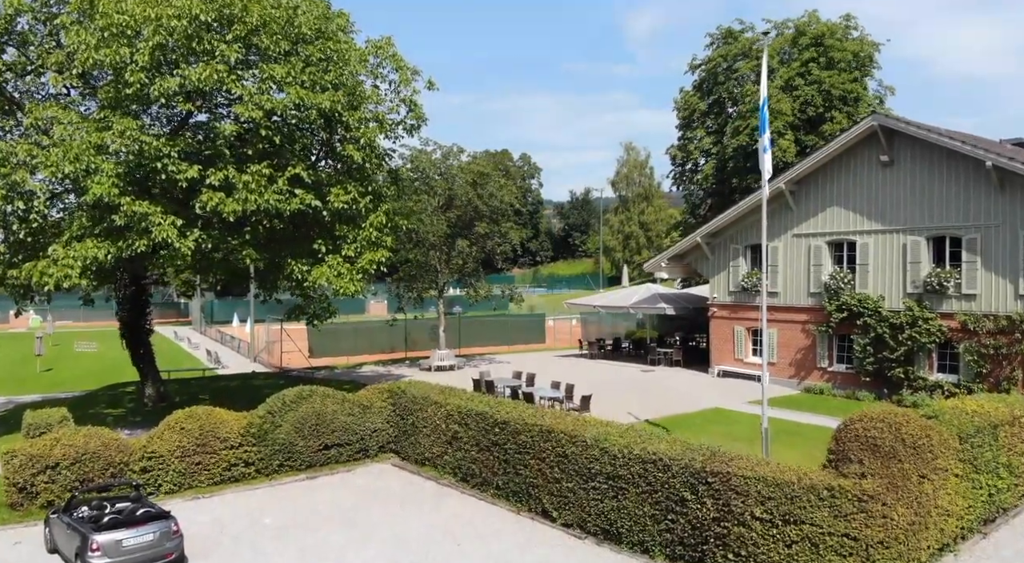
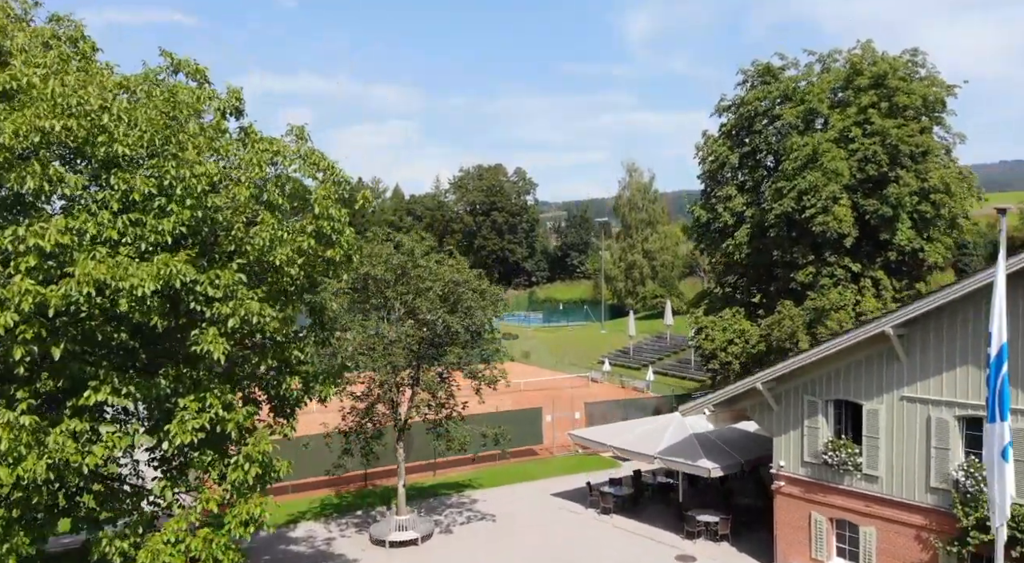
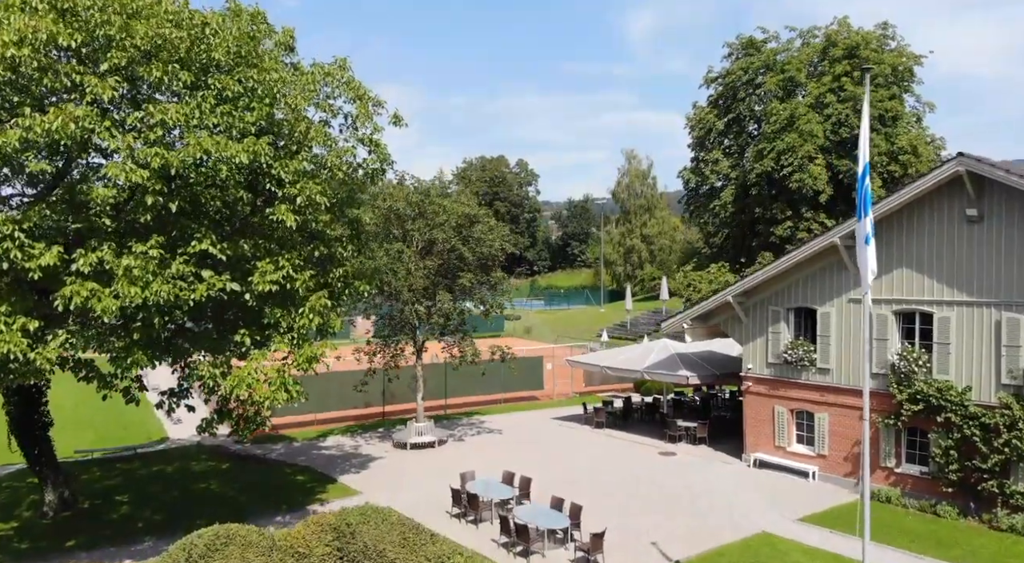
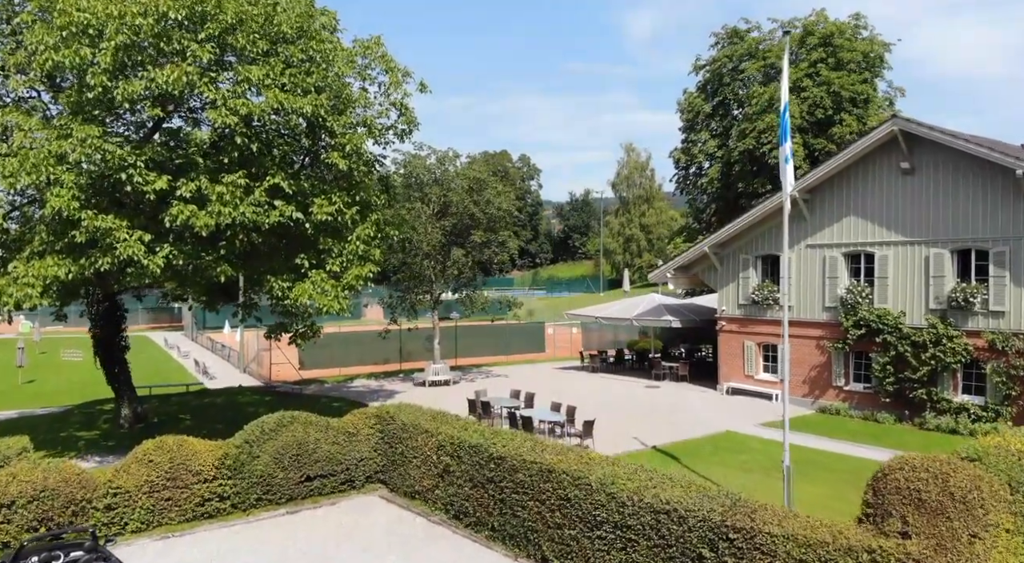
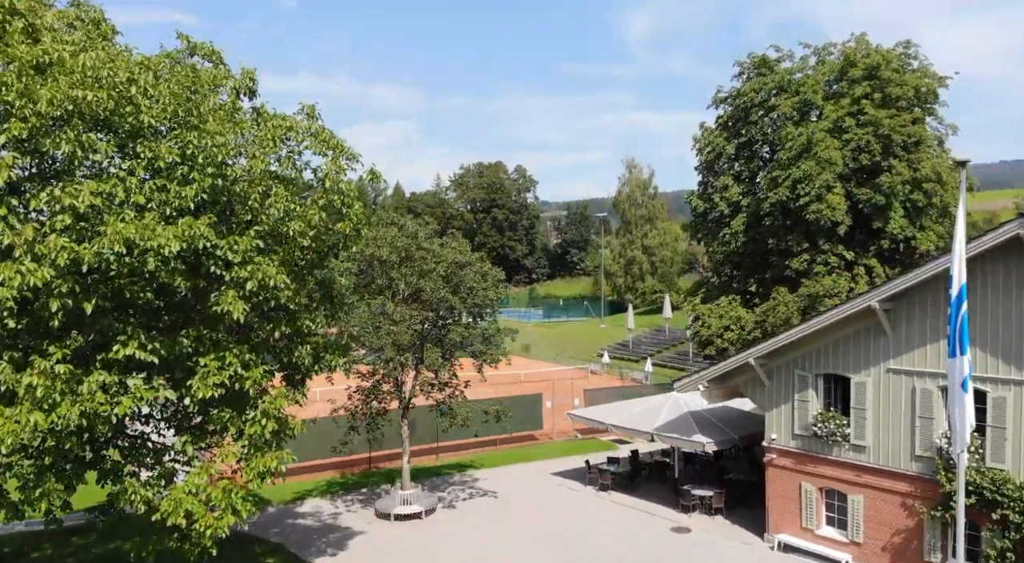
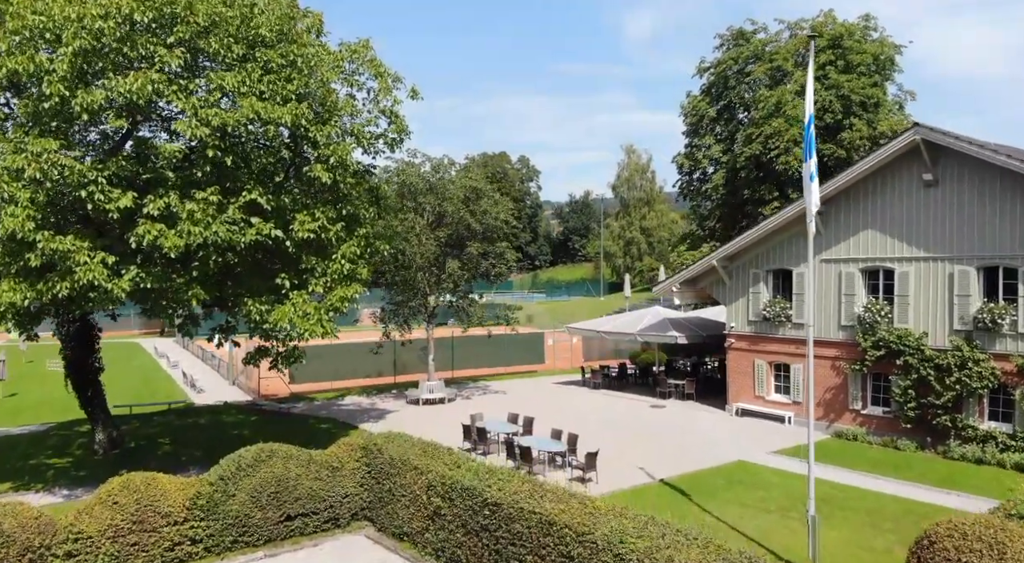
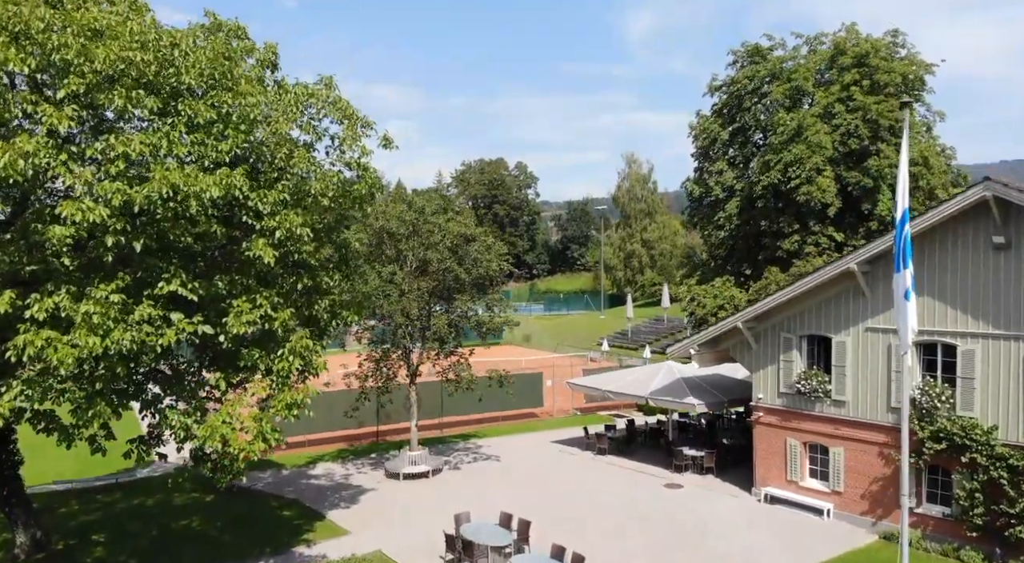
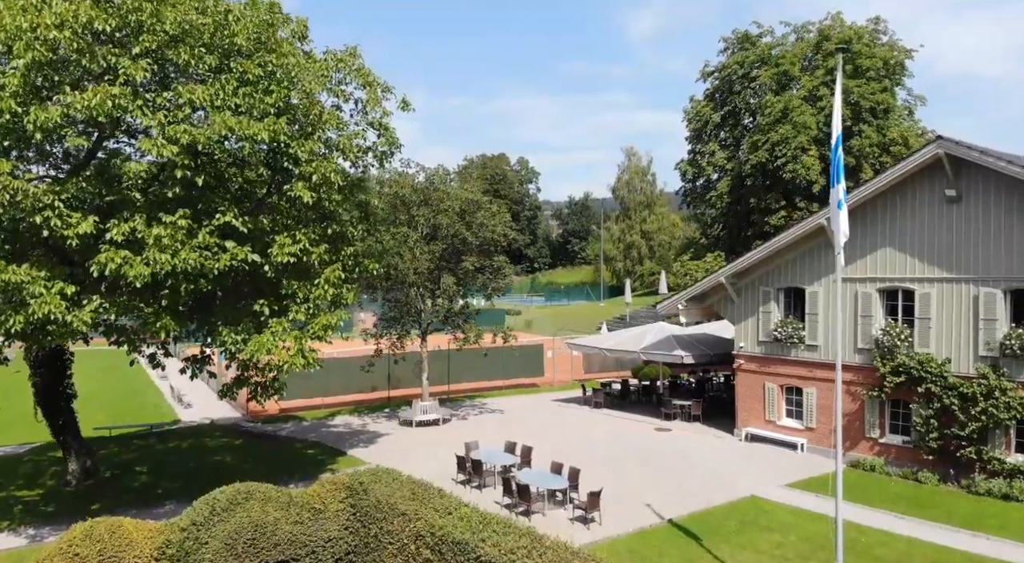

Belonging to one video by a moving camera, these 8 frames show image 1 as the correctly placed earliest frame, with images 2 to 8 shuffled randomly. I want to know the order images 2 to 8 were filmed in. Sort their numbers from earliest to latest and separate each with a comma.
4, 6, 8, 3, 7, 5, 2
